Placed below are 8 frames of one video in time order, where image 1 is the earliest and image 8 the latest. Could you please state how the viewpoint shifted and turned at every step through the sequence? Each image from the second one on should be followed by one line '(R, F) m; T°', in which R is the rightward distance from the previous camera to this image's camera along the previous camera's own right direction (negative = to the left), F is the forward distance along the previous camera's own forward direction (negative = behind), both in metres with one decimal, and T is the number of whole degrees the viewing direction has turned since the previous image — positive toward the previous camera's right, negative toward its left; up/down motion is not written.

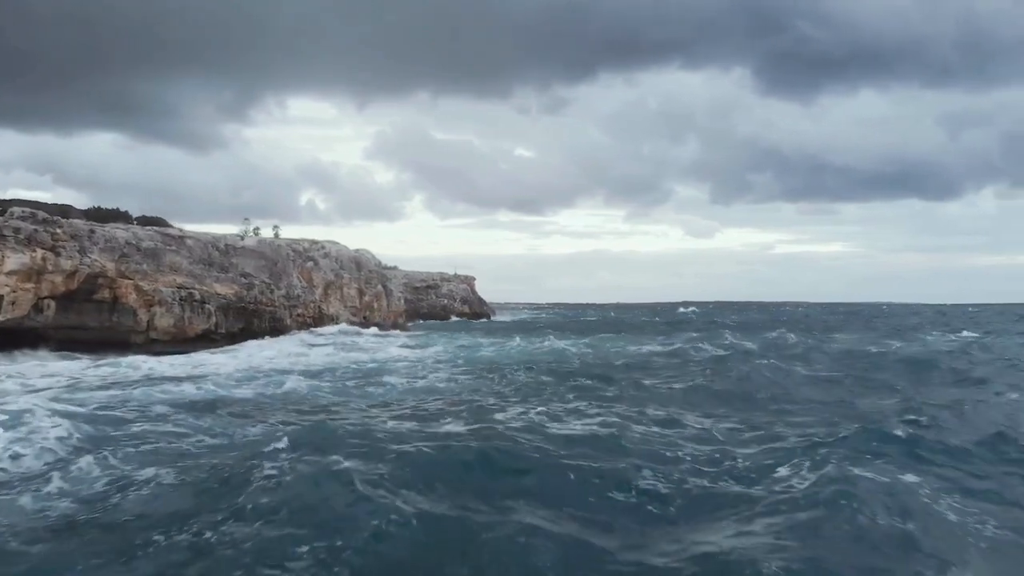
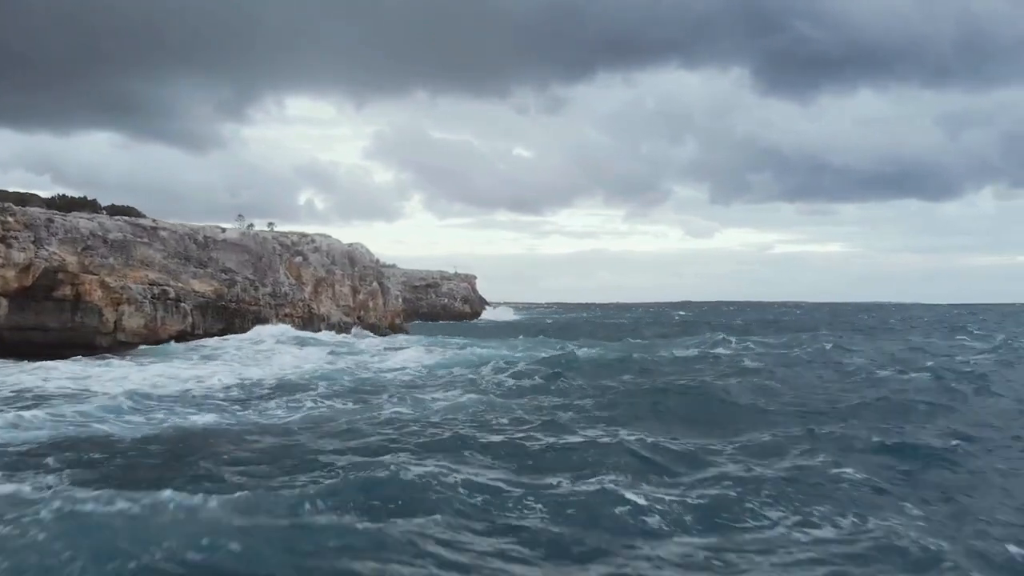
(-0.5, +3.5) m; 0°
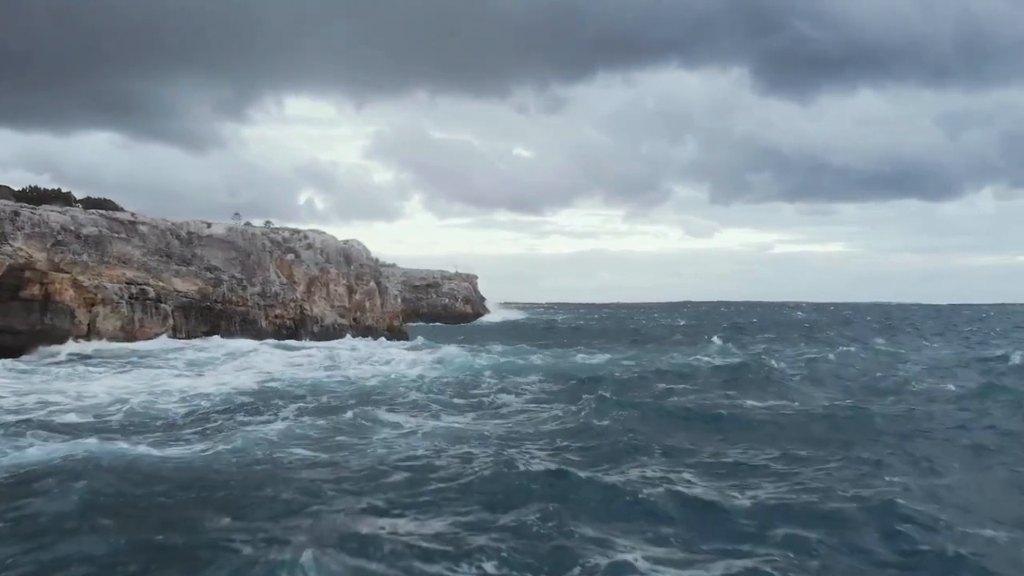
(-0.4, +2.4) m; 0°
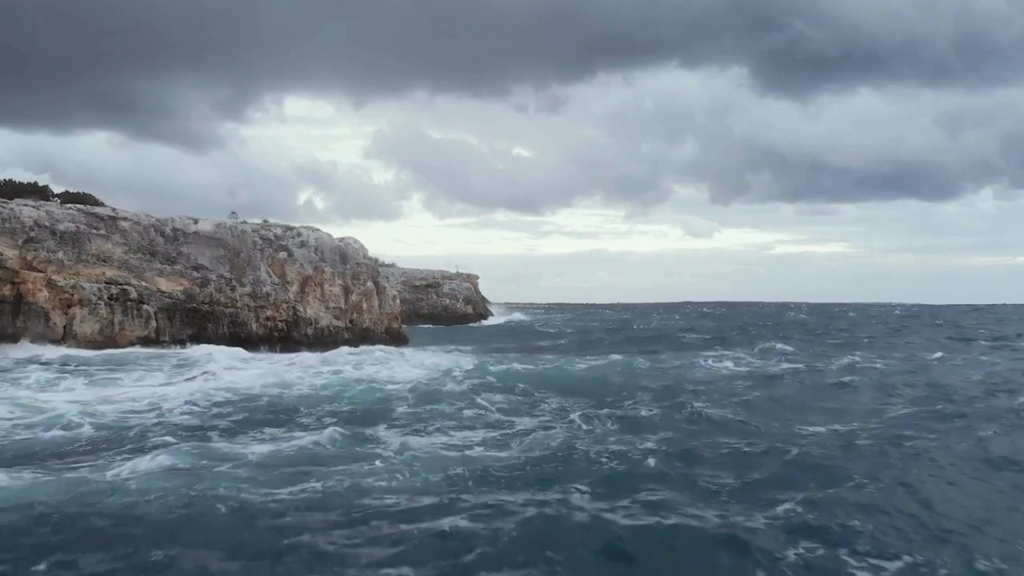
(-0.3, +1.9) m; 0°
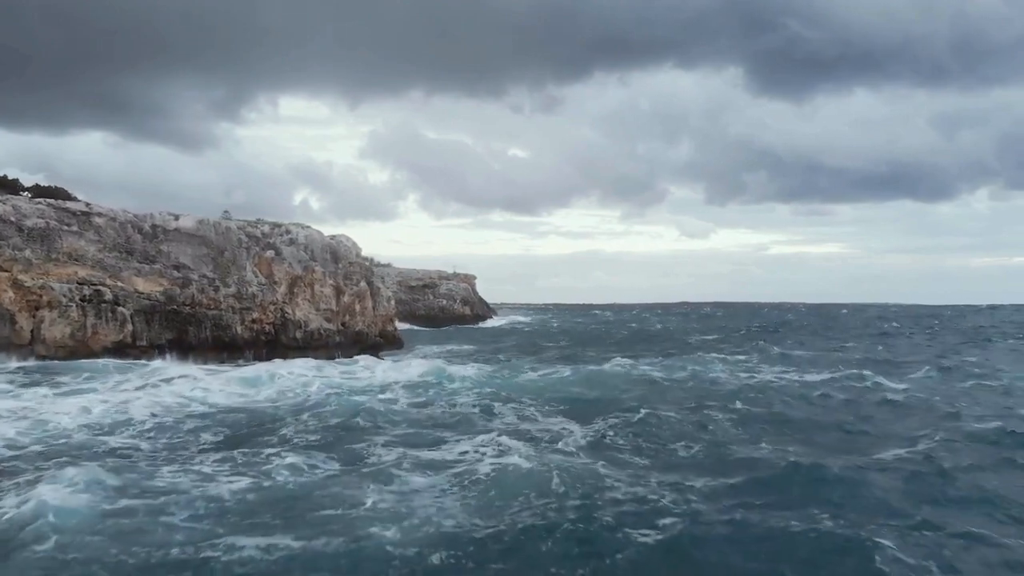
(-0.3, +1.8) m; 0°
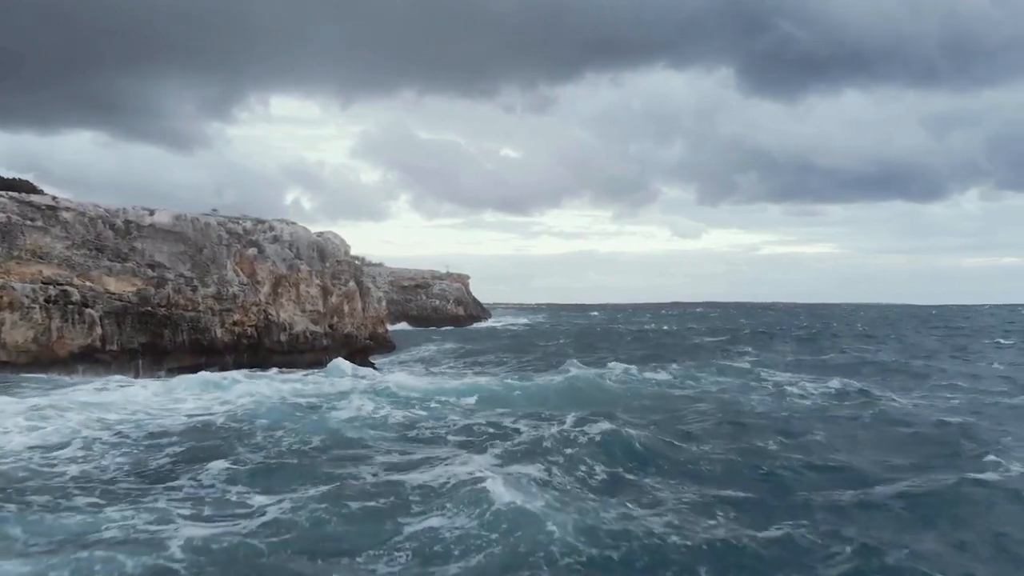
(-0.2, +1.7) m; +1°
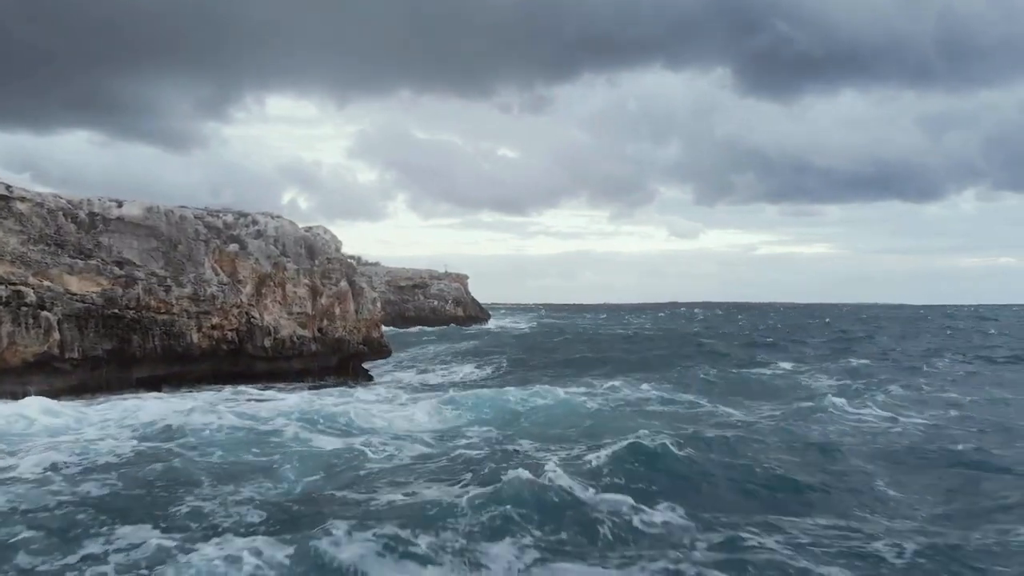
(-0.4, +2.6) m; 0°
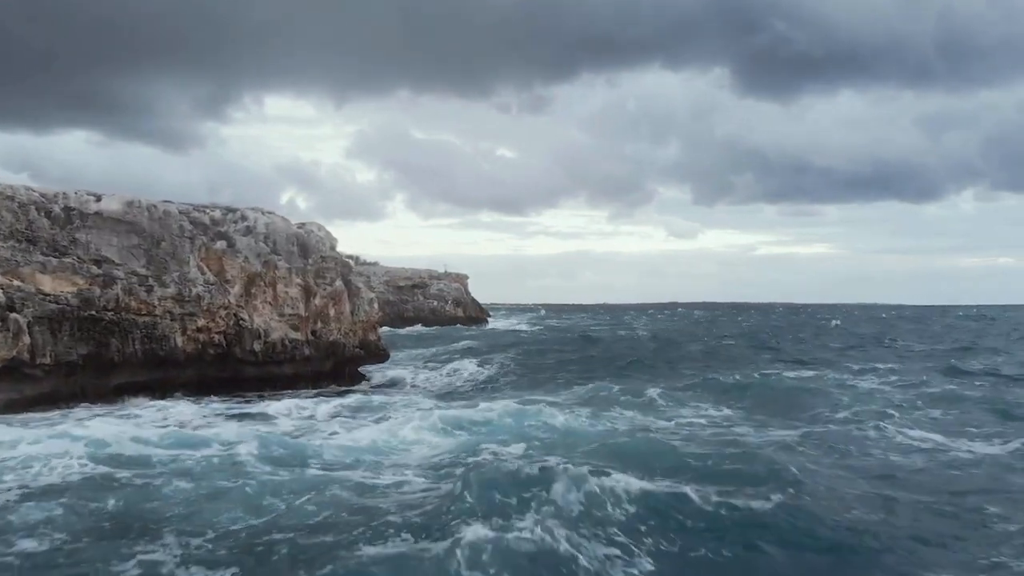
(-0.3, +1.6) m; 0°
